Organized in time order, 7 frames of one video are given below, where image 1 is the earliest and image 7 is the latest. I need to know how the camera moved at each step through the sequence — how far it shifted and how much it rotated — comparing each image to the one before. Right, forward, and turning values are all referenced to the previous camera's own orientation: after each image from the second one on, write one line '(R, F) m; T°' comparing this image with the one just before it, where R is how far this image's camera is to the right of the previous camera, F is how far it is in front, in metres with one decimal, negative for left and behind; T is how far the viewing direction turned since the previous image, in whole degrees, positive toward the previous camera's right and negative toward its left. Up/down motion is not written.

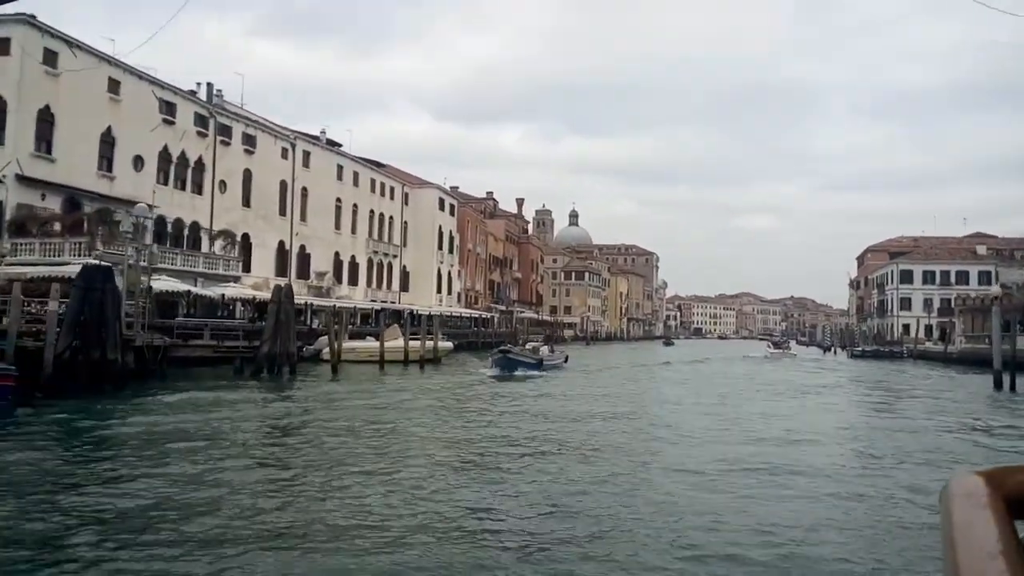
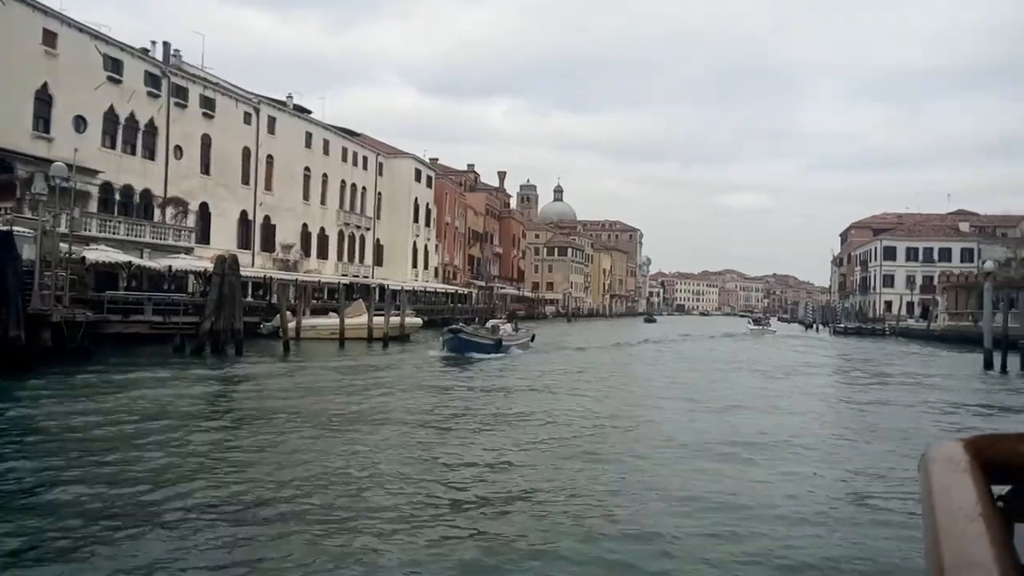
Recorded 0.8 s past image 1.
(+0.5, +2.0) m; +1°
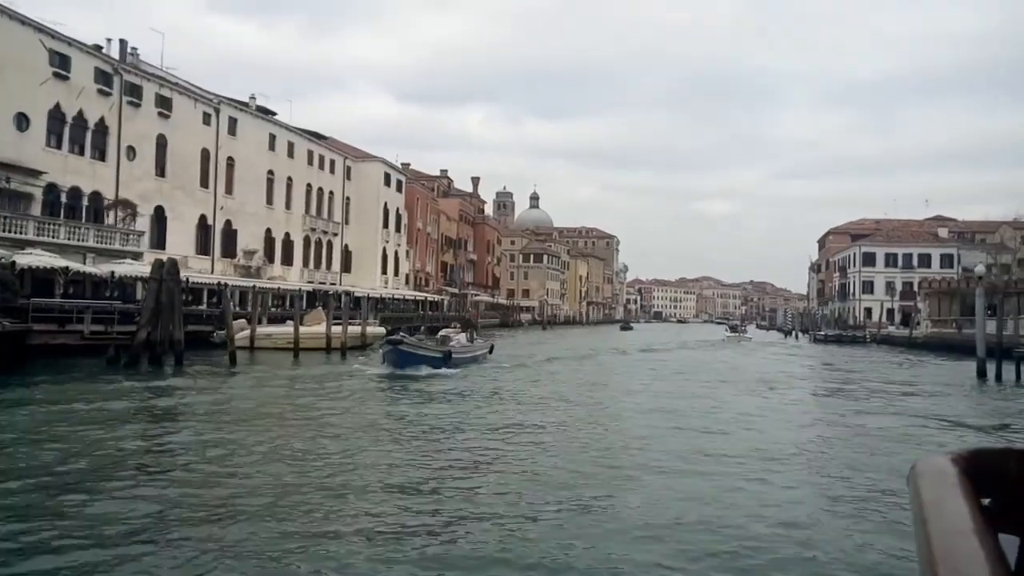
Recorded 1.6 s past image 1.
(+0.4, +1.5) m; +1°
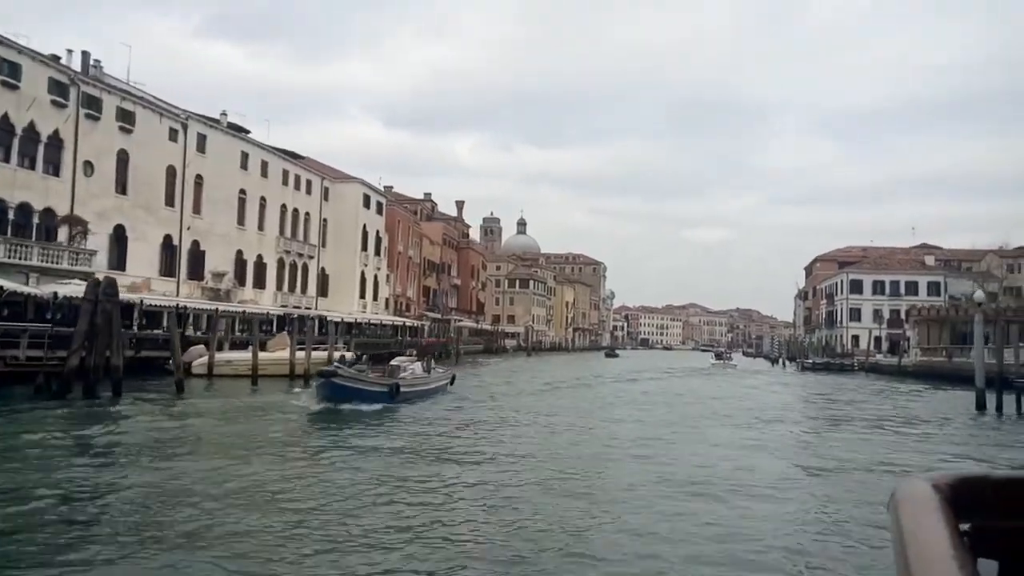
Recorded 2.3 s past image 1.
(+0.4, +1.6) m; +1°
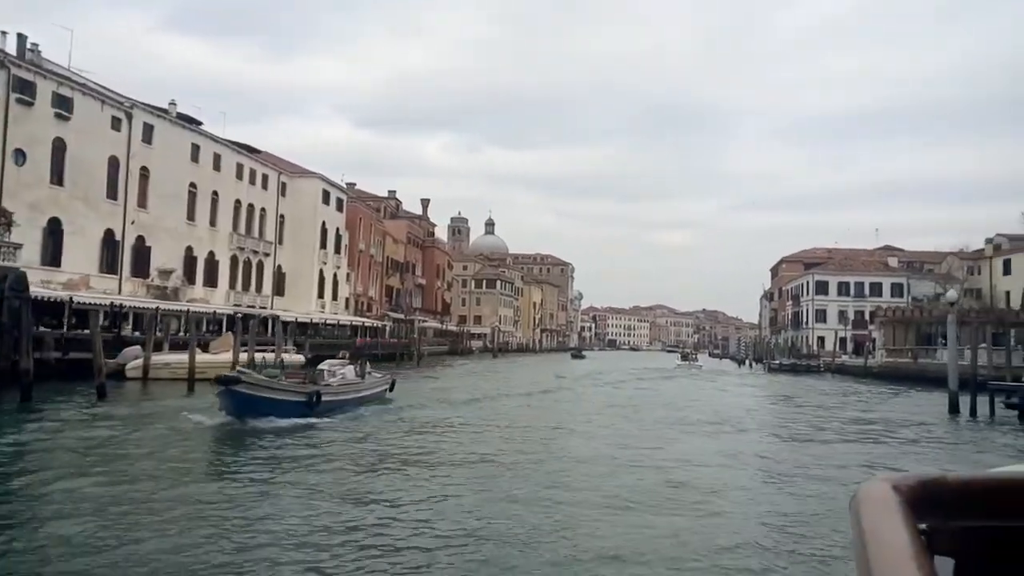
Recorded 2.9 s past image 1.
(+0.4, +1.4) m; +2°
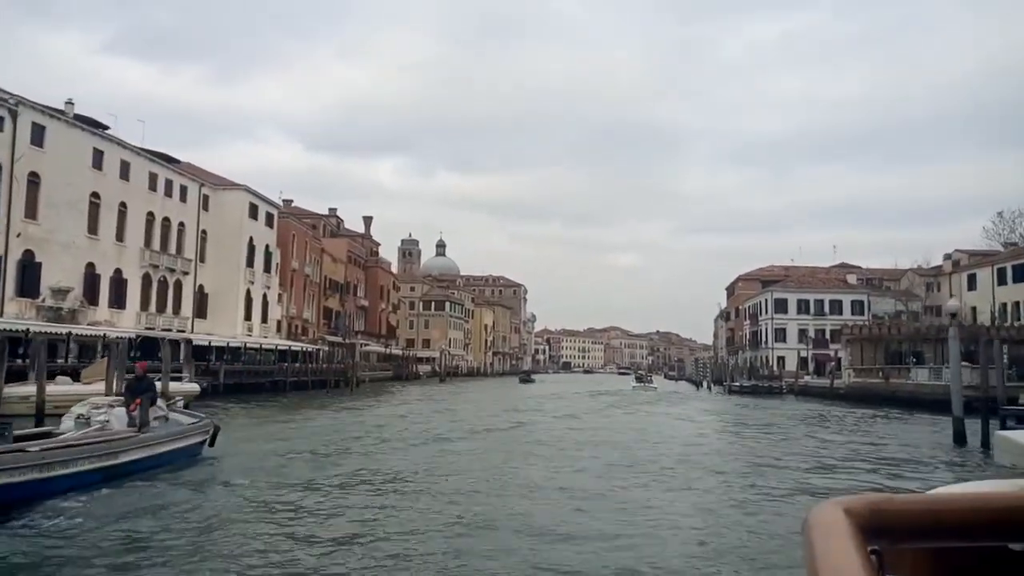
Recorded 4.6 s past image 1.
(+0.6, +3.9) m; +3°
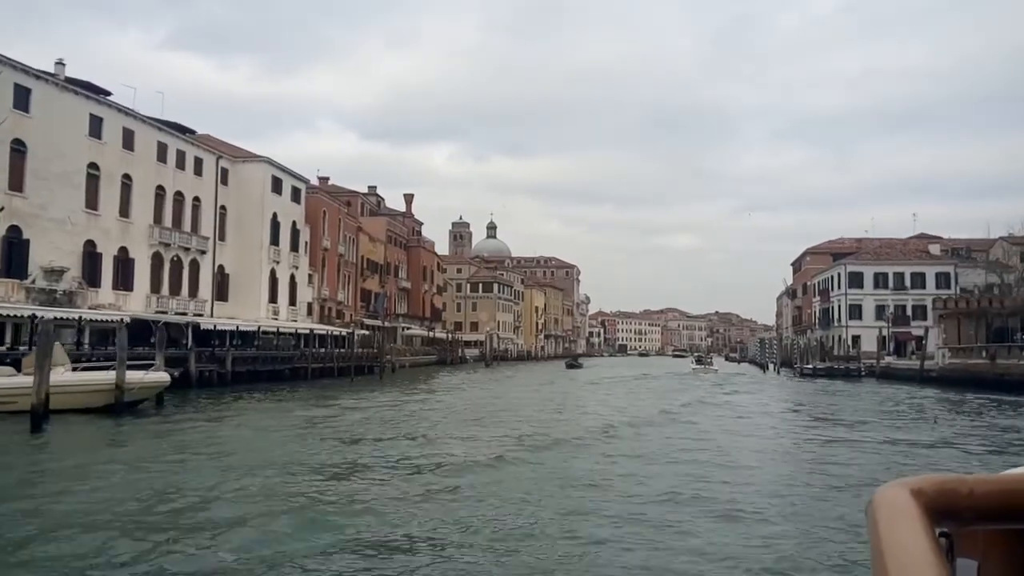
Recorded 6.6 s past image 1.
(+0.6, +4.8) m; -4°
